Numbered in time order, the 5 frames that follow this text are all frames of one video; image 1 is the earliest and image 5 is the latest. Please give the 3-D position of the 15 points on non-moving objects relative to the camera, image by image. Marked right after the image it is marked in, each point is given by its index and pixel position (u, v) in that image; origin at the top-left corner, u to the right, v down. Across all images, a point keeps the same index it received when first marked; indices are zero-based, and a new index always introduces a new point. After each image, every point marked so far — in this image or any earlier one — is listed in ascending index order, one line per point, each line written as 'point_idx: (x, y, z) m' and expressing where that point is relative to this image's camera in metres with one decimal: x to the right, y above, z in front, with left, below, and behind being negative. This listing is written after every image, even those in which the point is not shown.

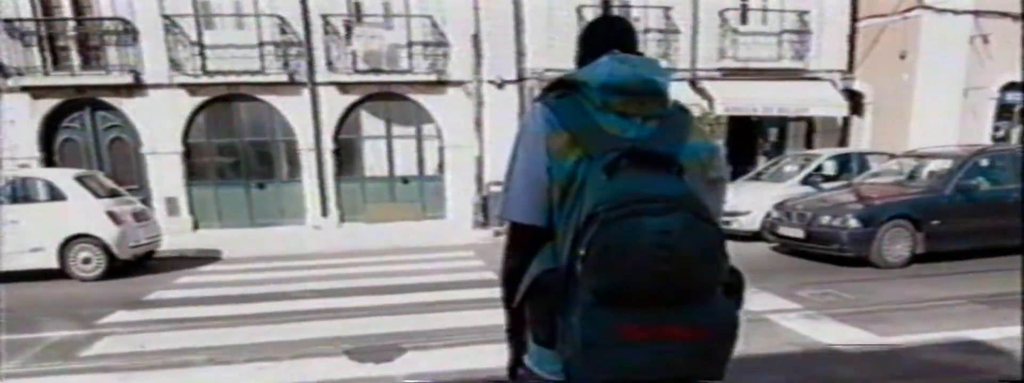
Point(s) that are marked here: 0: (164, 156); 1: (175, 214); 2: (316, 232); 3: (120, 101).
0: (-5.8, +0.6, +10.3) m
1: (-5.8, -0.4, +10.5) m
2: (-3.3, -0.7, +10.4) m
3: (-6.4, +1.5, +10.0) m
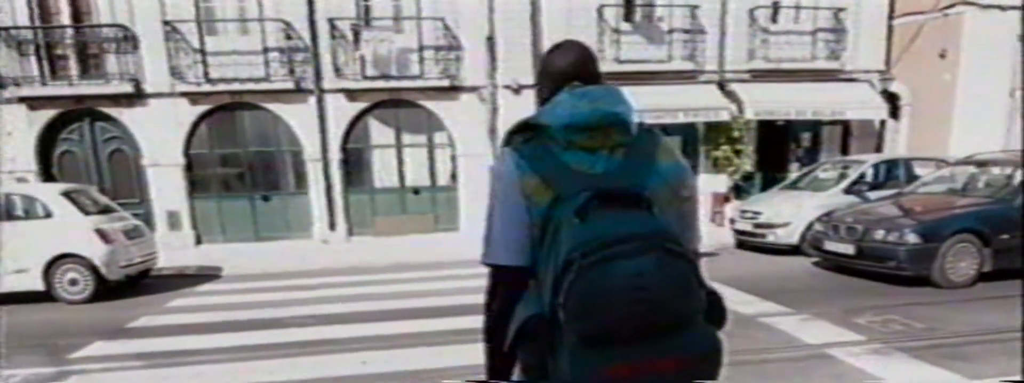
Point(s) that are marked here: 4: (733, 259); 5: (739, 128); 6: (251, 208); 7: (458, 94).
0: (-5.6, +0.4, +9.9) m
1: (-5.5, -0.6, +10.0) m
2: (-3.0, -0.9, +9.9) m
3: (-6.1, +1.2, +9.6) m
4: (+3.0, -0.9, +8.3) m
5: (+4.1, +1.2, +11.2) m
6: (-4.3, -0.3, +10.3) m
7: (-0.9, +1.6, +10.3) m
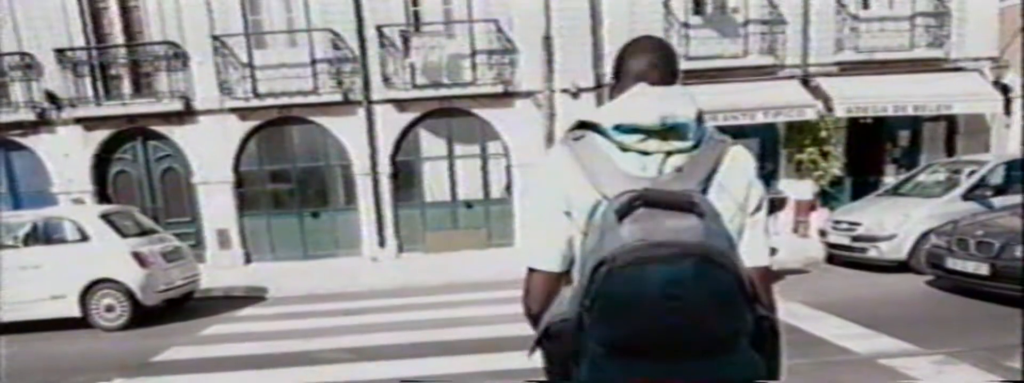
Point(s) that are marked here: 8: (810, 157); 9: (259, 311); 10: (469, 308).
0: (-4.7, +0.1, +9.7) m
1: (-4.5, -0.9, +9.8) m
2: (-2.1, -1.1, +9.4) m
3: (-5.3, +0.9, +9.5) m
4: (+3.7, -1.0, +7.3) m
5: (+5.1, +1.0, +10.0) m
6: (-3.4, -0.5, +9.9) m
7: (0.0, +1.4, +9.6) m
8: (+4.9, +0.6, +10.2) m
9: (-3.0, -1.4, +7.2) m
10: (-0.5, -1.3, +6.8) m
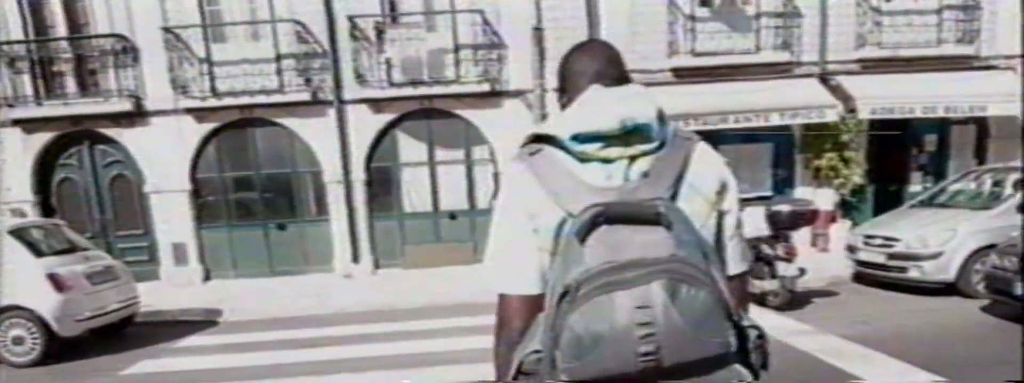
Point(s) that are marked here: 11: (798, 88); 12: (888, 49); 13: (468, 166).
0: (-4.8, -0.1, +8.7) m
1: (-4.7, -1.0, +8.8) m
2: (-2.3, -1.3, +8.4) m
3: (-5.4, +0.8, +8.5) m
4: (+3.6, -1.1, +6.3) m
5: (+4.9, +0.9, +9.0) m
6: (-3.6, -0.7, +8.9) m
7: (-0.2, +1.3, +8.7) m
8: (+4.7, +0.4, +9.2) m
9: (-3.1, -1.5, +6.2) m
10: (-0.6, -1.4, +5.8) m
11: (+4.1, +1.5, +8.9) m
12: (+5.5, +2.1, +9.0) m
13: (-0.6, +0.4, +8.9) m
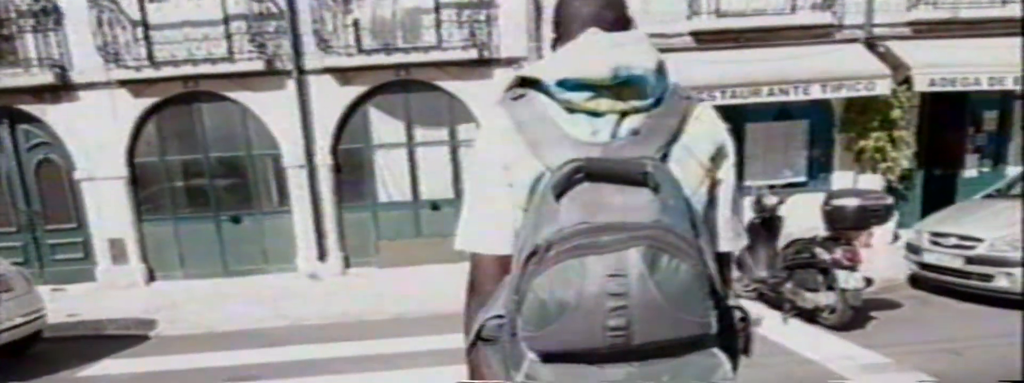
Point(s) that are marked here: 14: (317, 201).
0: (-4.9, +0.1, +7.4) m
1: (-4.8, -0.9, +7.6) m
2: (-2.4, -1.1, +7.2) m
3: (-5.5, +1.0, +7.3) m
4: (+3.5, -1.0, +5.0) m
5: (+4.8, +1.1, +7.7) m
6: (-3.6, -0.5, +7.7) m
7: (-0.3, +1.4, +7.3) m
8: (+4.6, +0.6, +7.9) m
9: (-3.2, -1.4, +5.0) m
10: (-0.7, -1.3, +4.6) m
11: (+4.0, +1.7, +7.5) m
12: (+5.4, +2.3, +7.6) m
13: (-0.7, +0.5, +7.6) m
14: (-2.4, -0.1, +7.6) m
